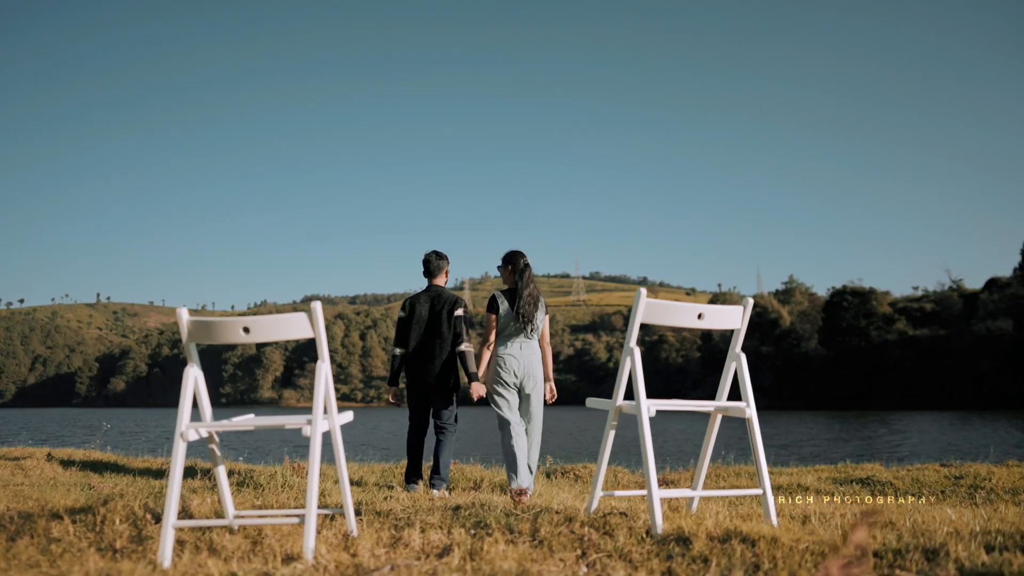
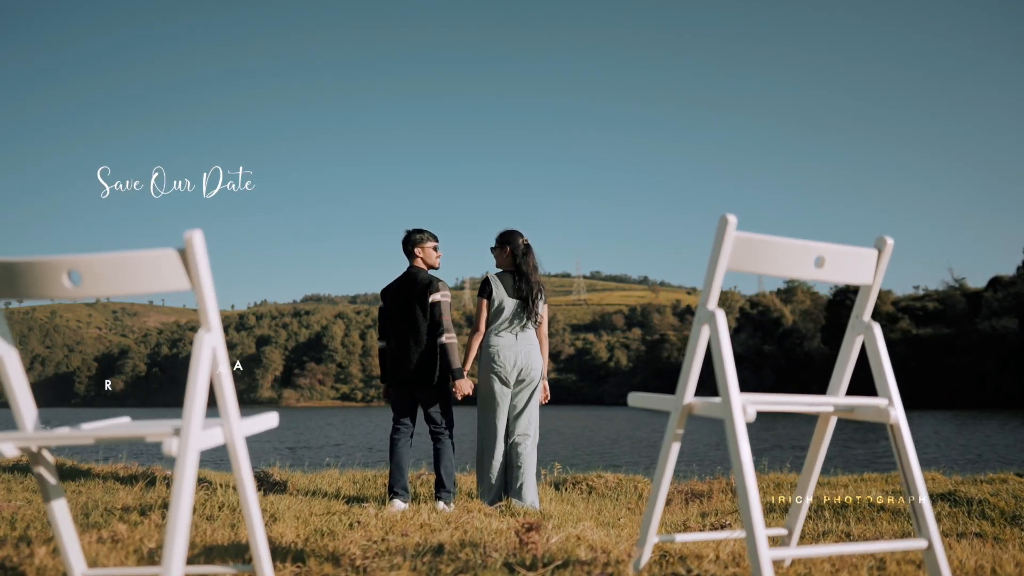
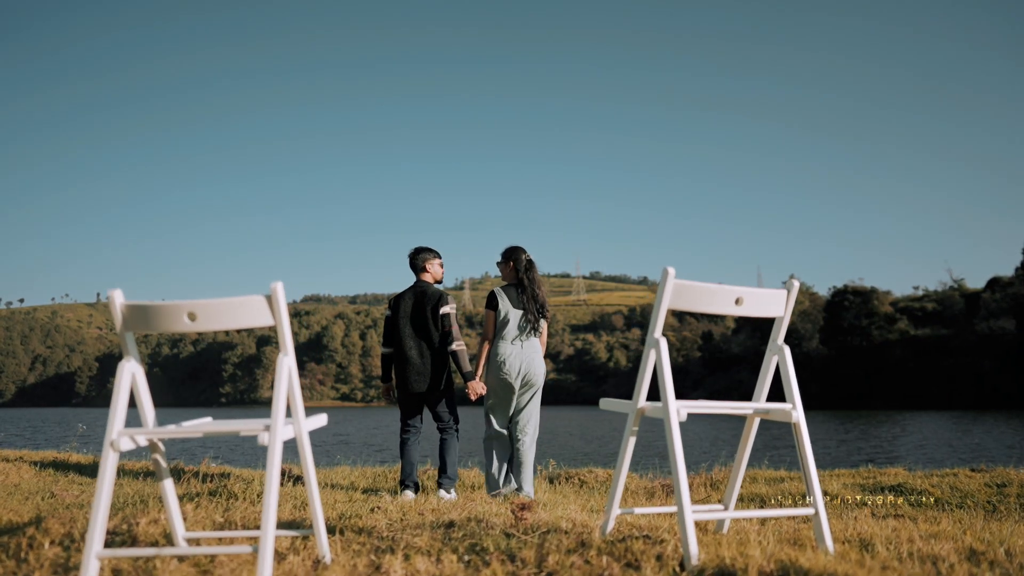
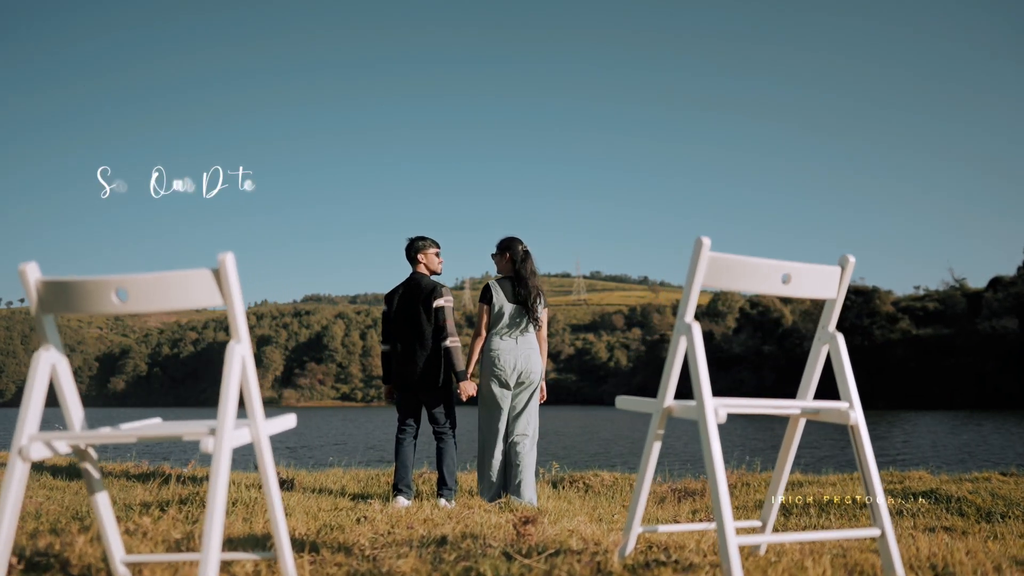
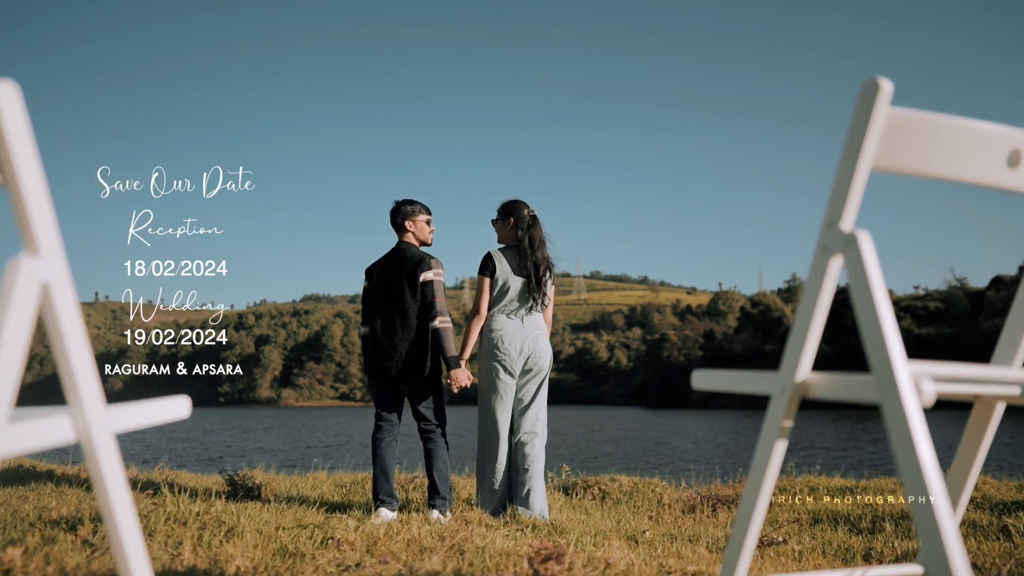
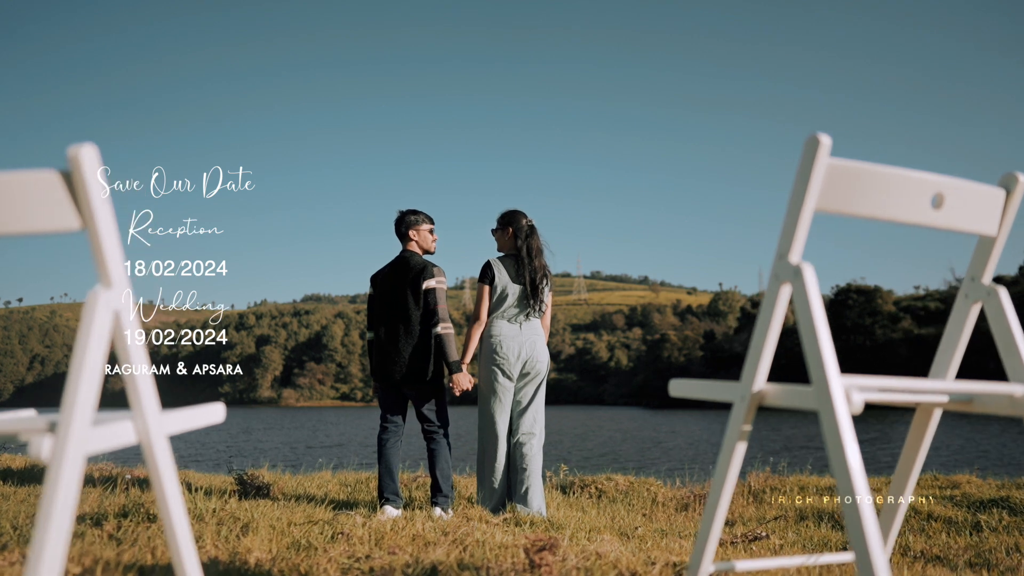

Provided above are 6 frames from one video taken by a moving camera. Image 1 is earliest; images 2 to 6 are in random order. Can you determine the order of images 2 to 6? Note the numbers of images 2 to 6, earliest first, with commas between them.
3, 4, 2, 6, 5
